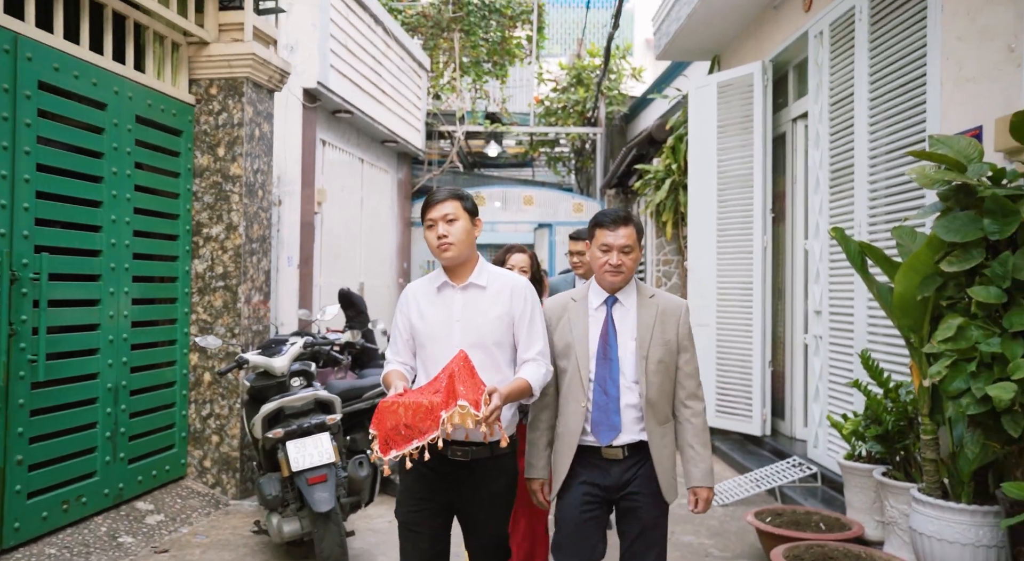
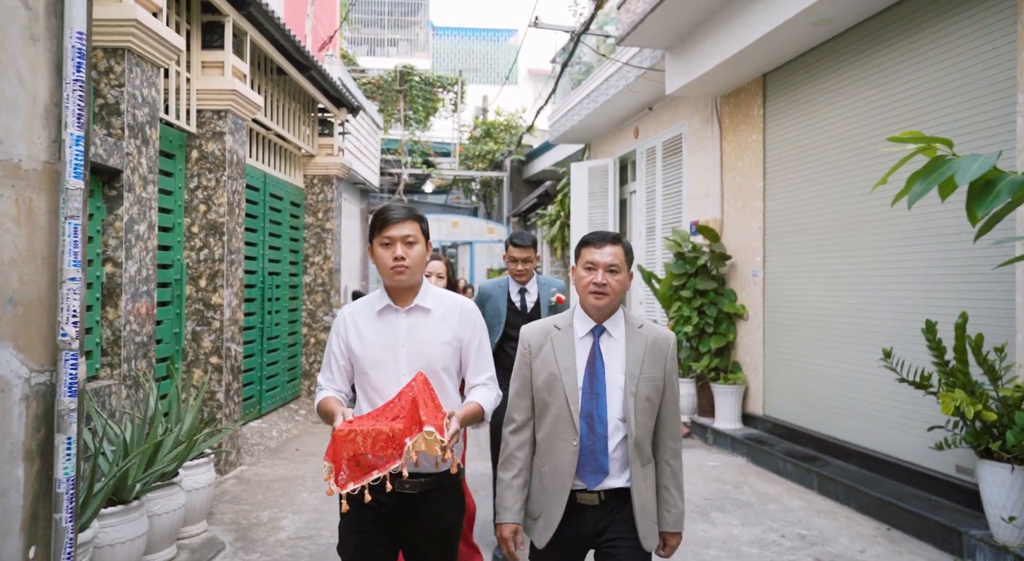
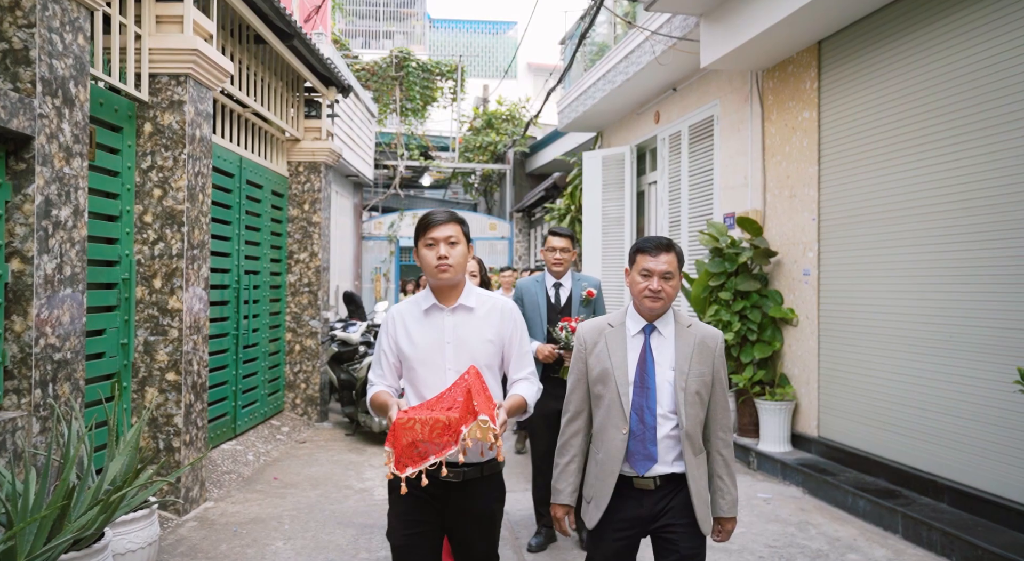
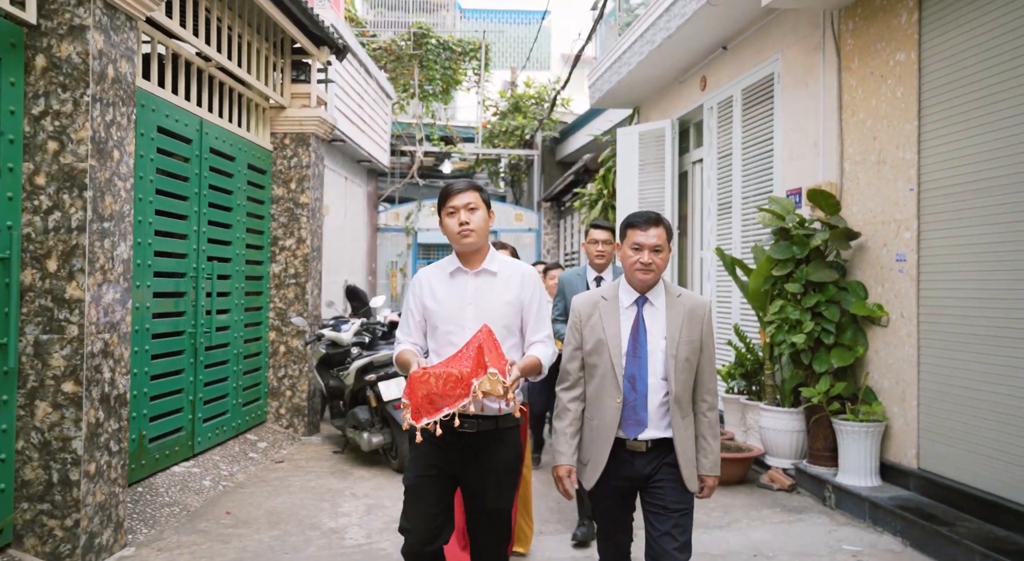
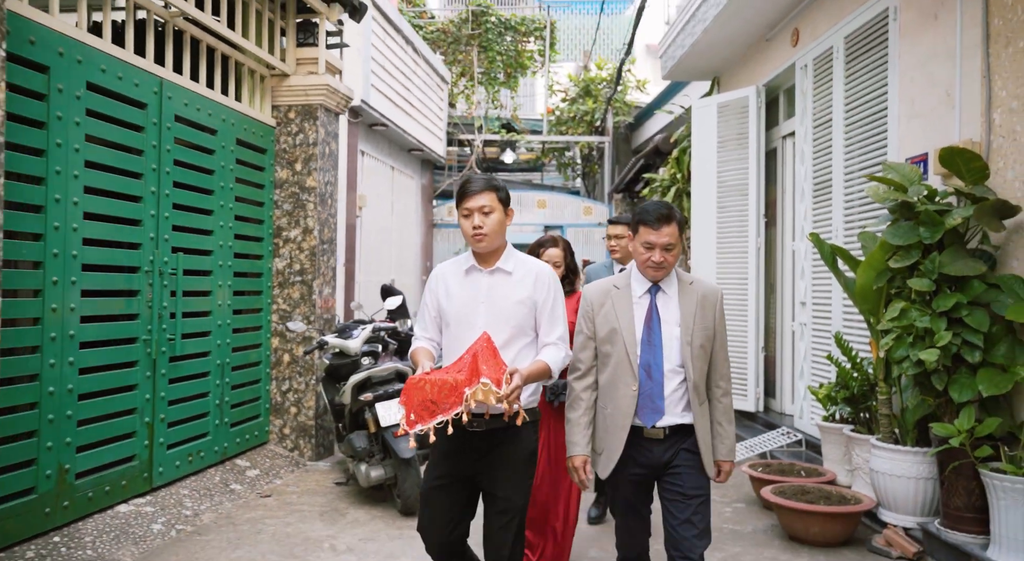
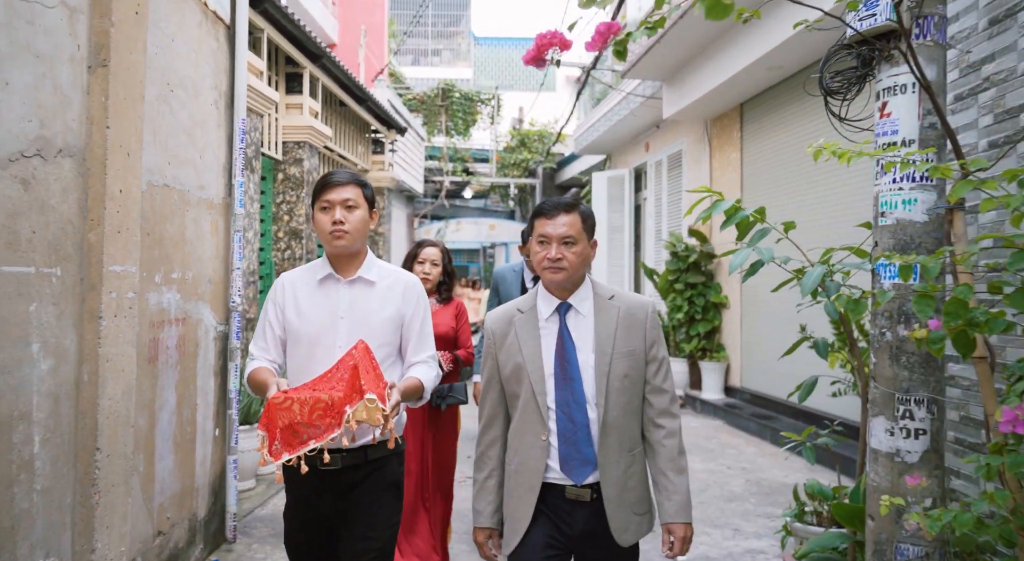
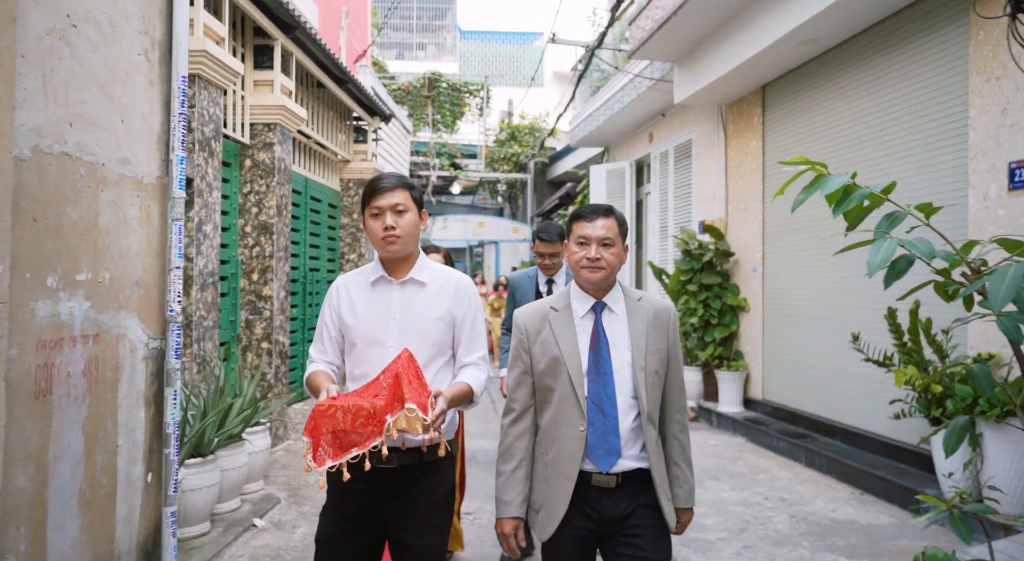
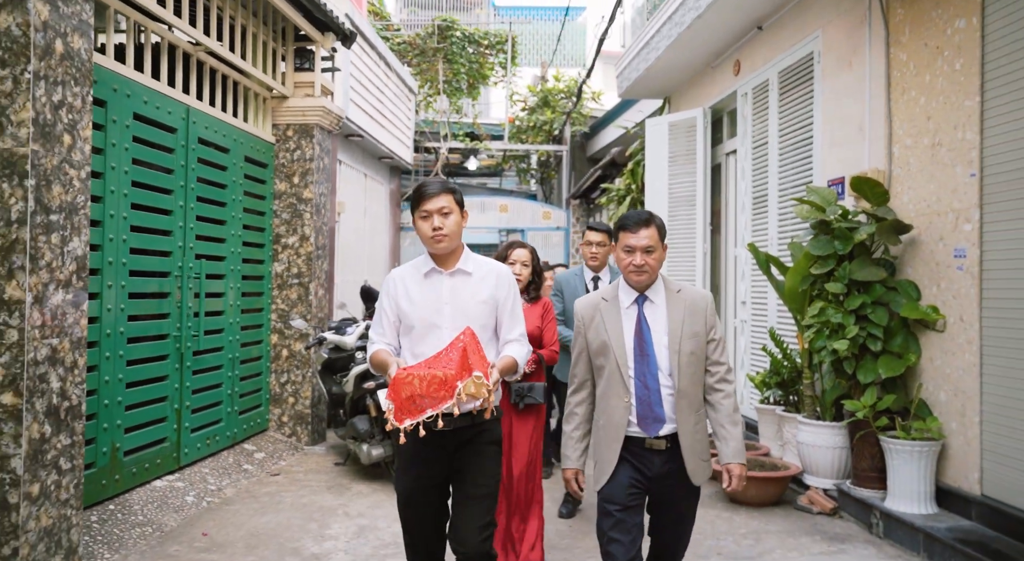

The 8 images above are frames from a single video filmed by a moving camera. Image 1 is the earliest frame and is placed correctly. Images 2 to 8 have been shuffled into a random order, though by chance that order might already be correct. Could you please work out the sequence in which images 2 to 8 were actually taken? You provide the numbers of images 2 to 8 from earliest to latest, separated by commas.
5, 8, 4, 3, 2, 7, 6
